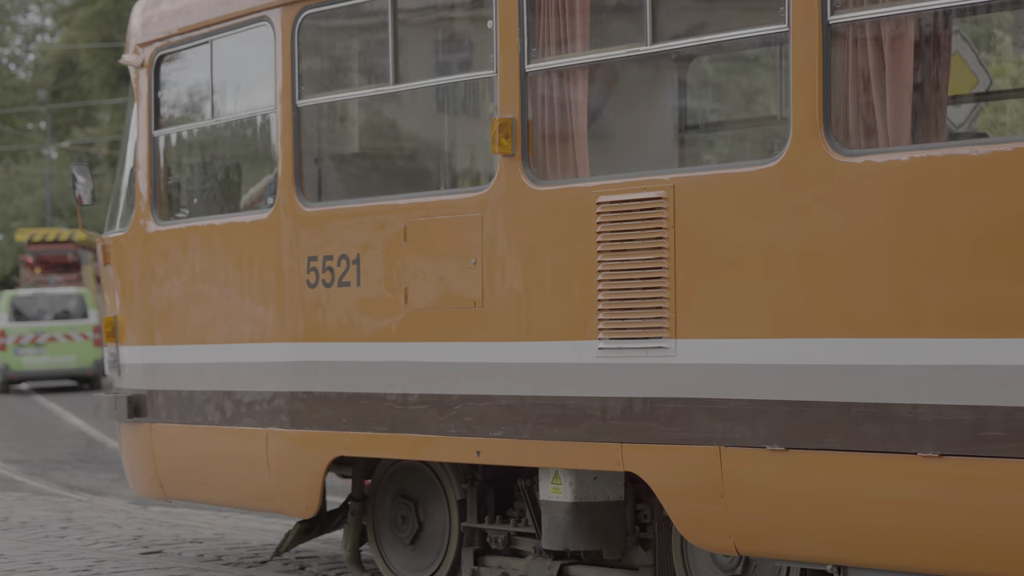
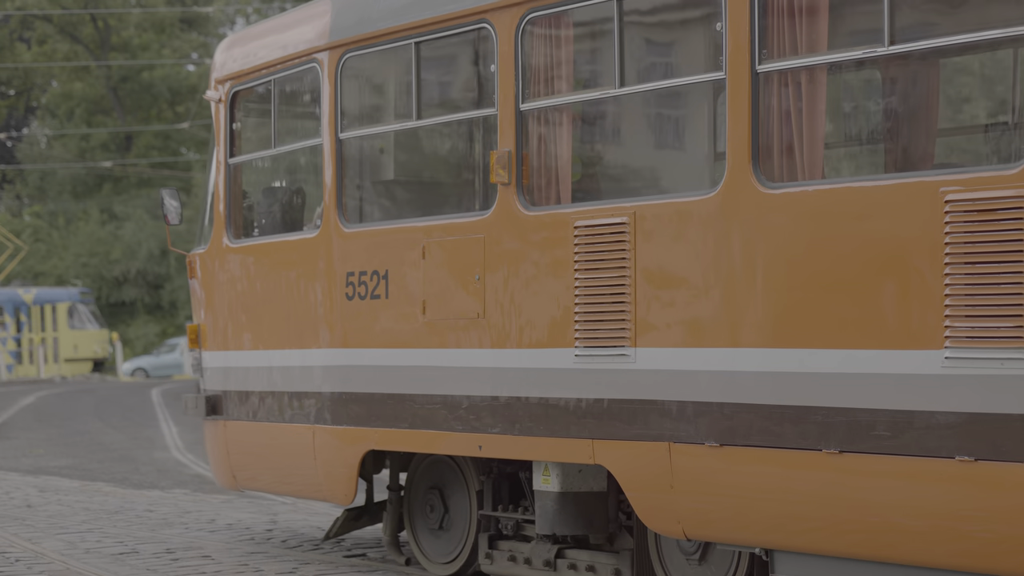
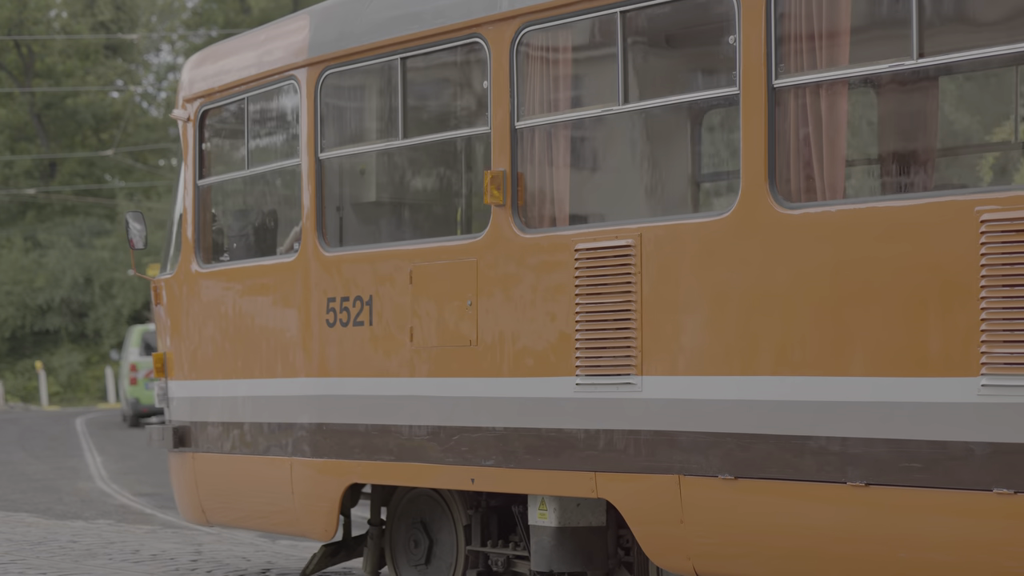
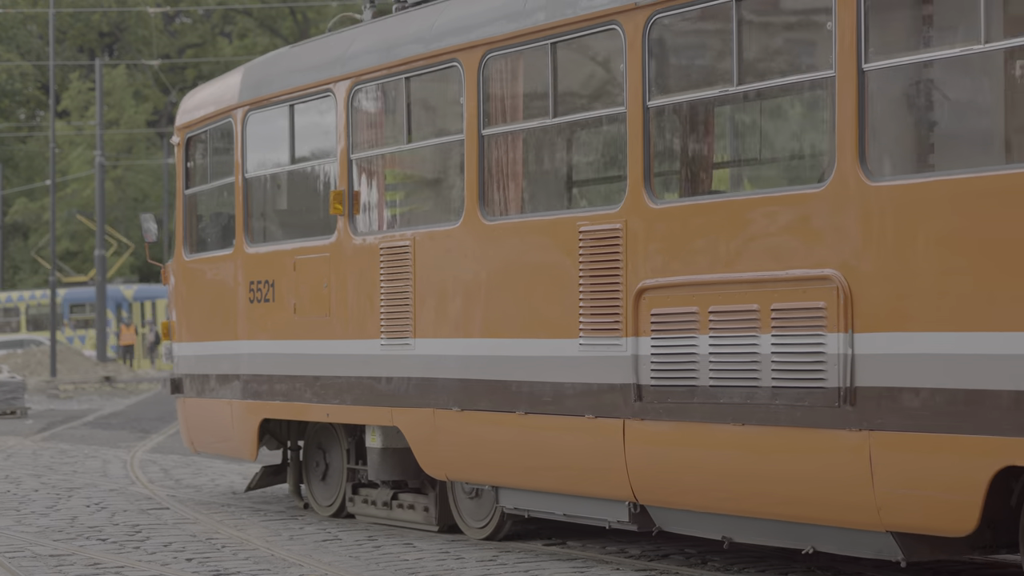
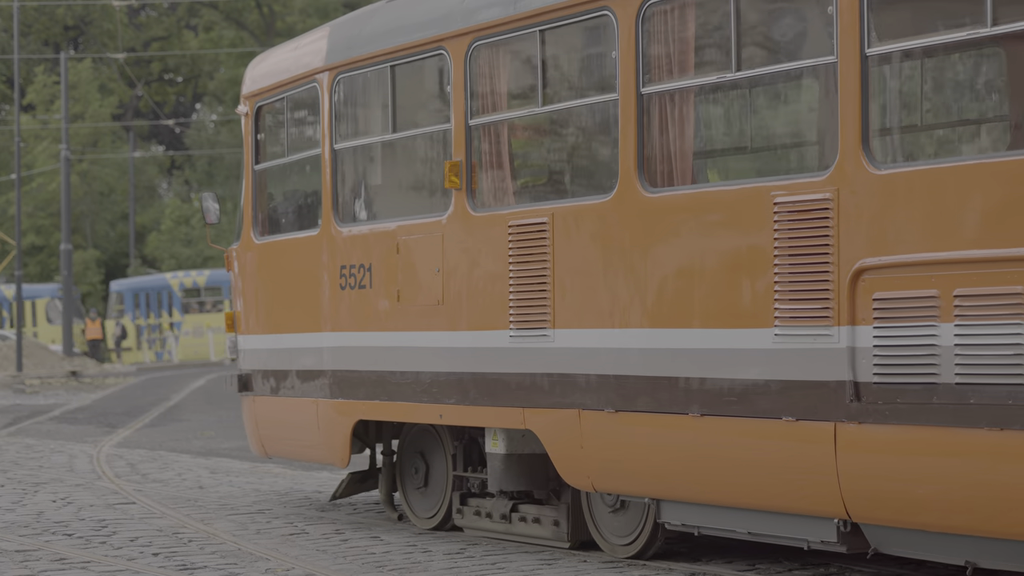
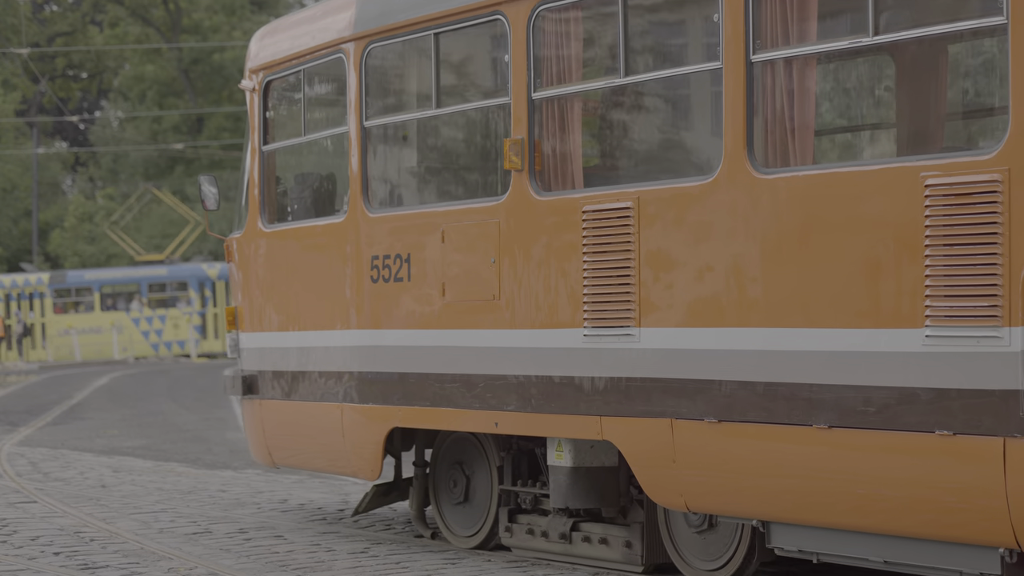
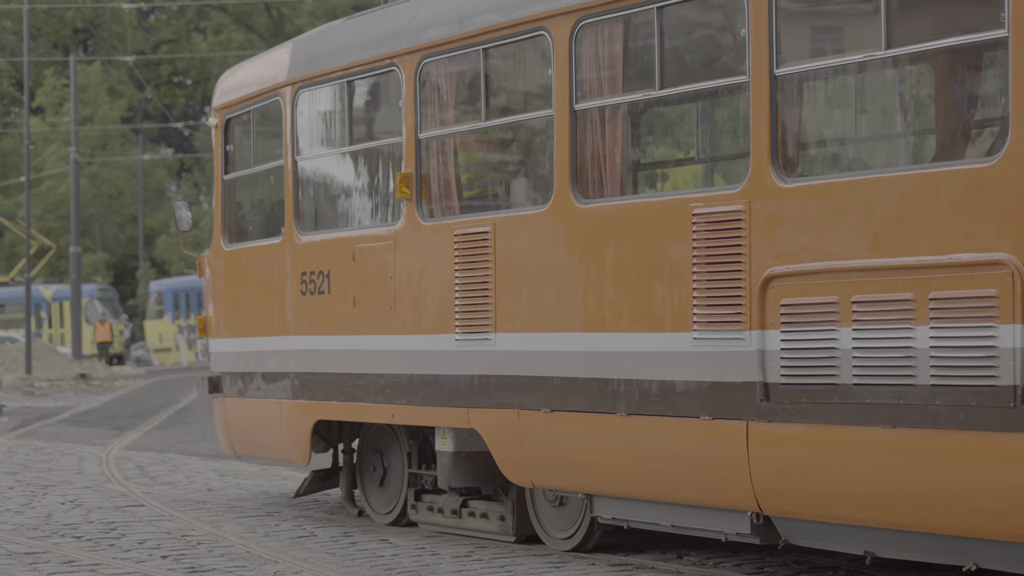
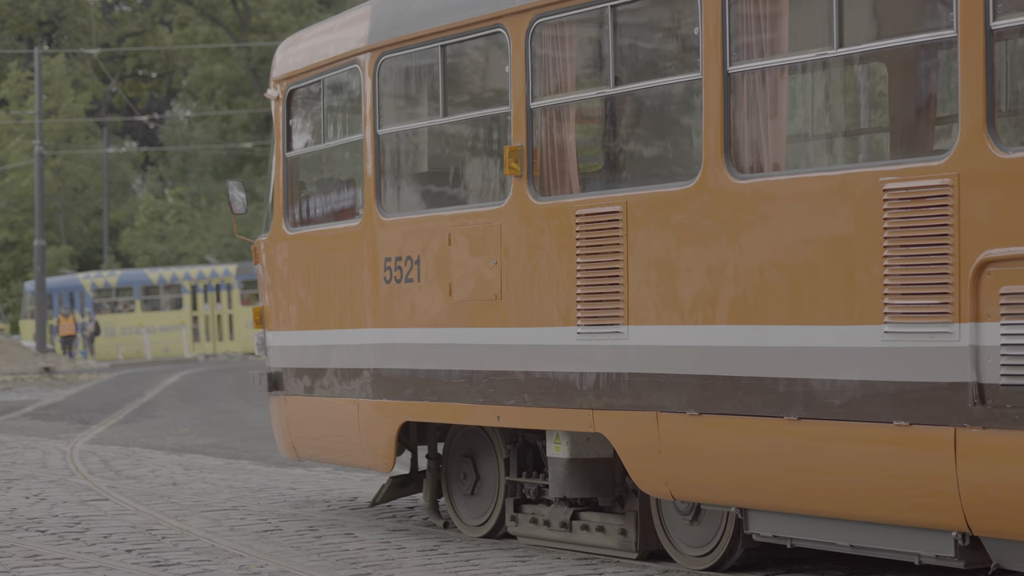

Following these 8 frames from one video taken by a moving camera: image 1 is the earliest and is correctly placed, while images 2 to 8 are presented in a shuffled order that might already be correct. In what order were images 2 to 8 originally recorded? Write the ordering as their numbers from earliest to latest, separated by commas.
3, 2, 6, 8, 5, 7, 4
